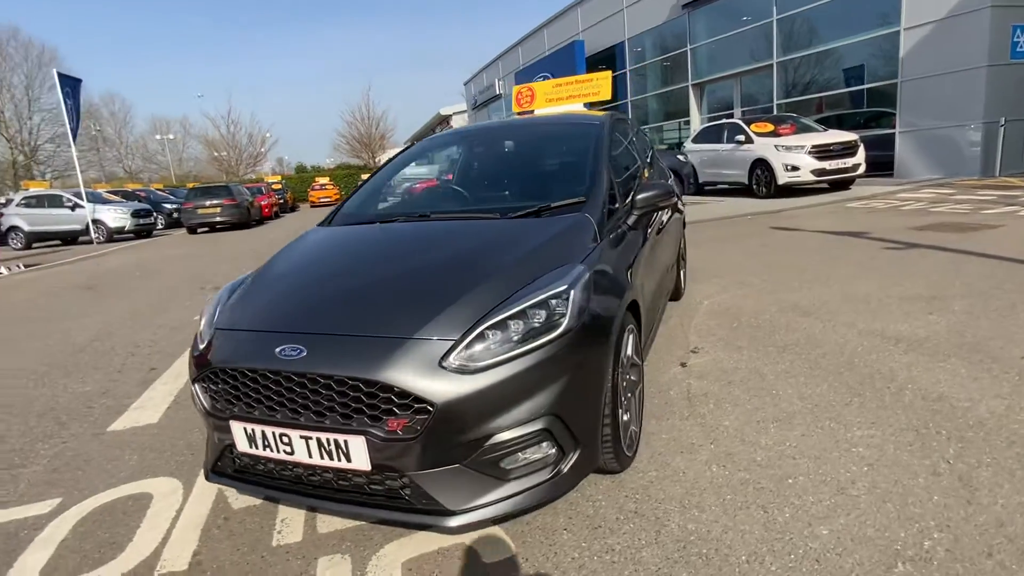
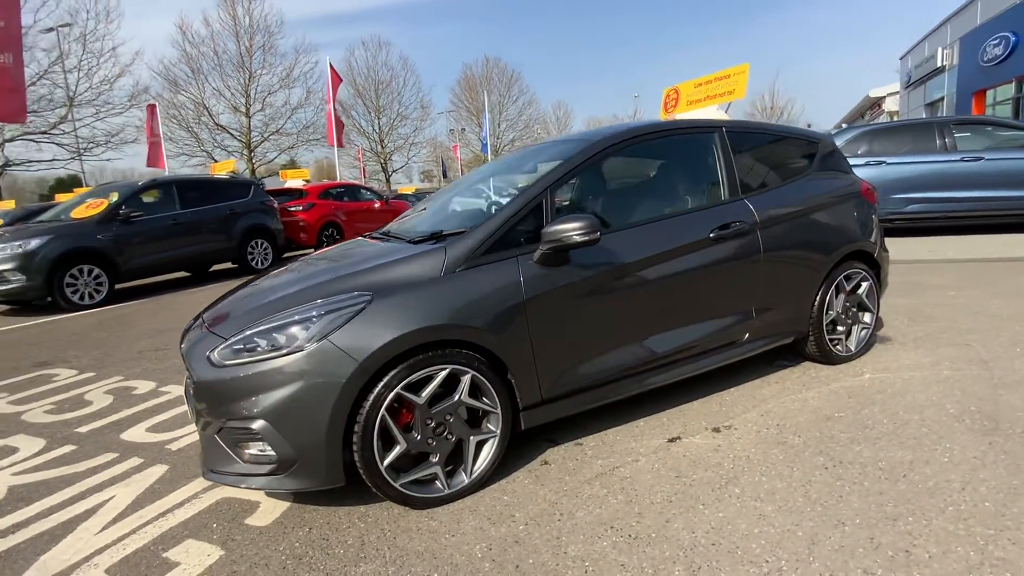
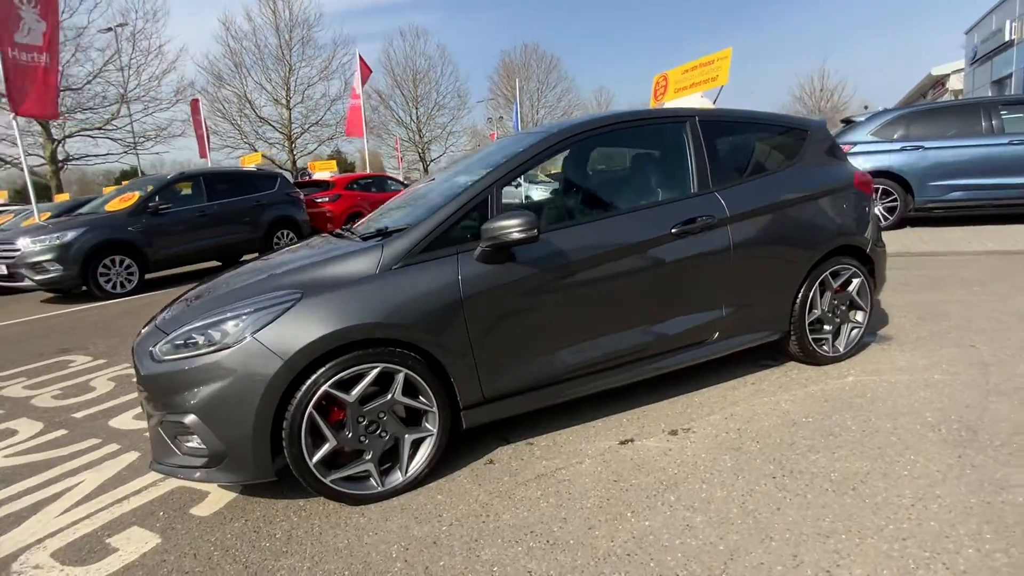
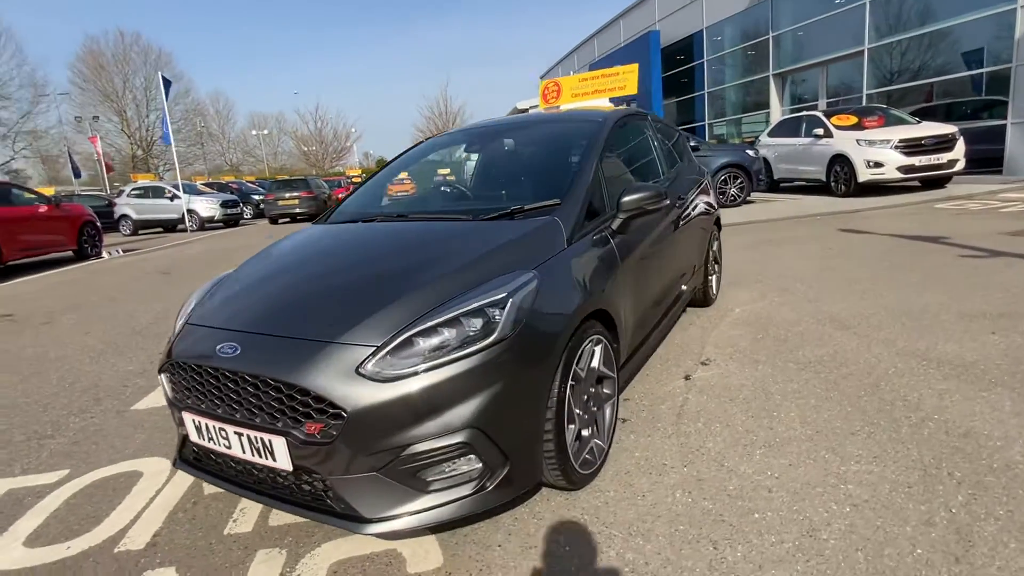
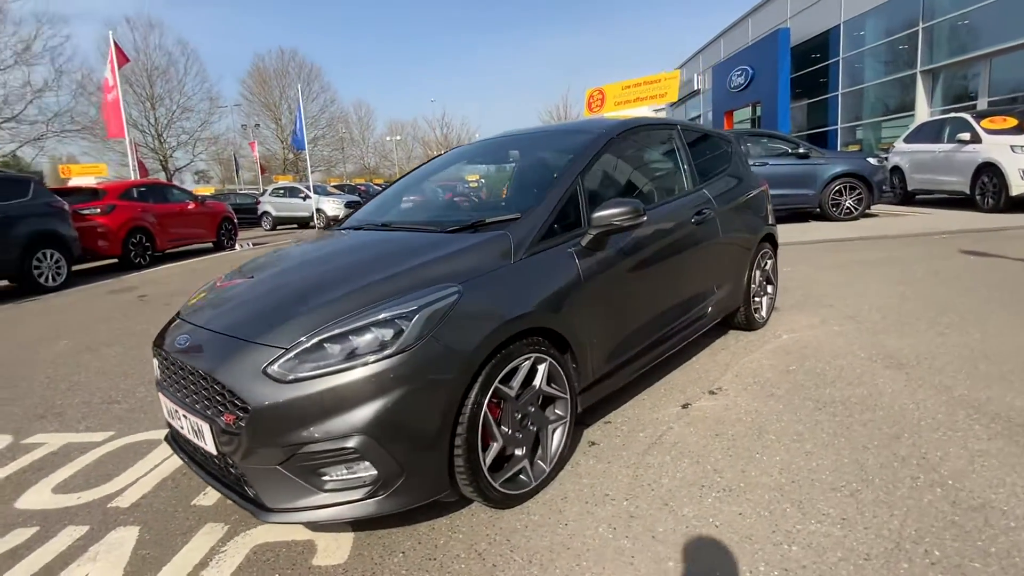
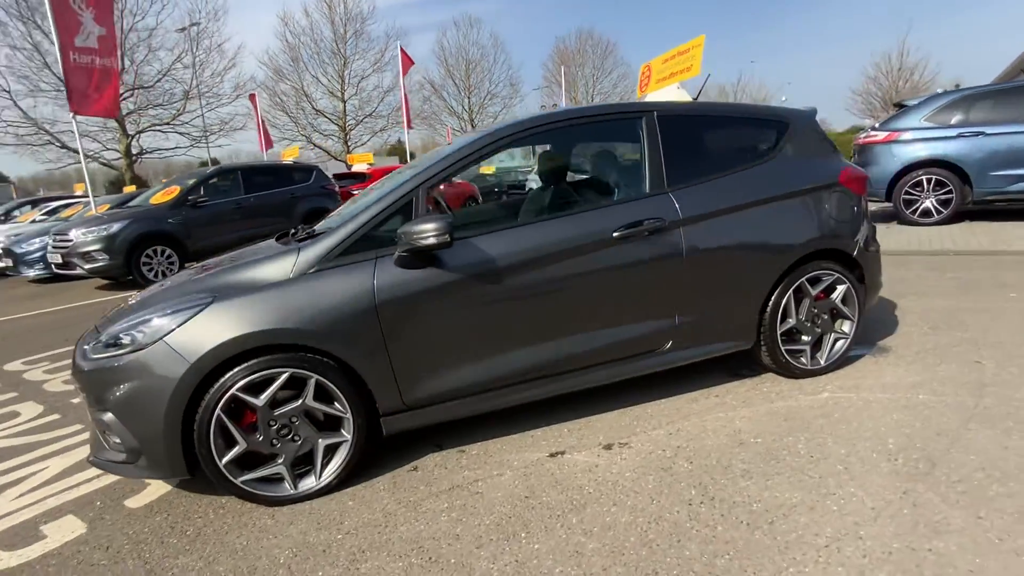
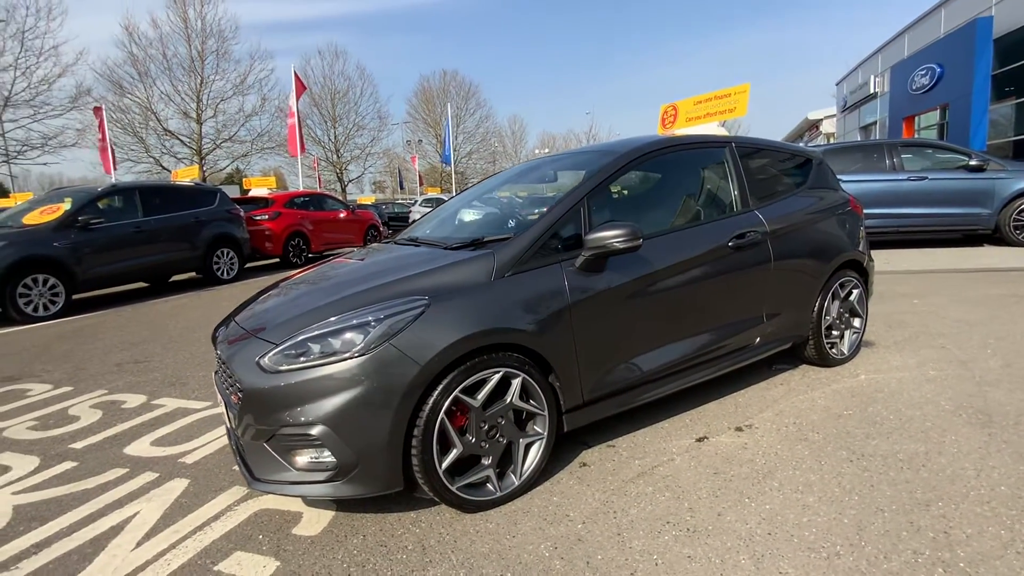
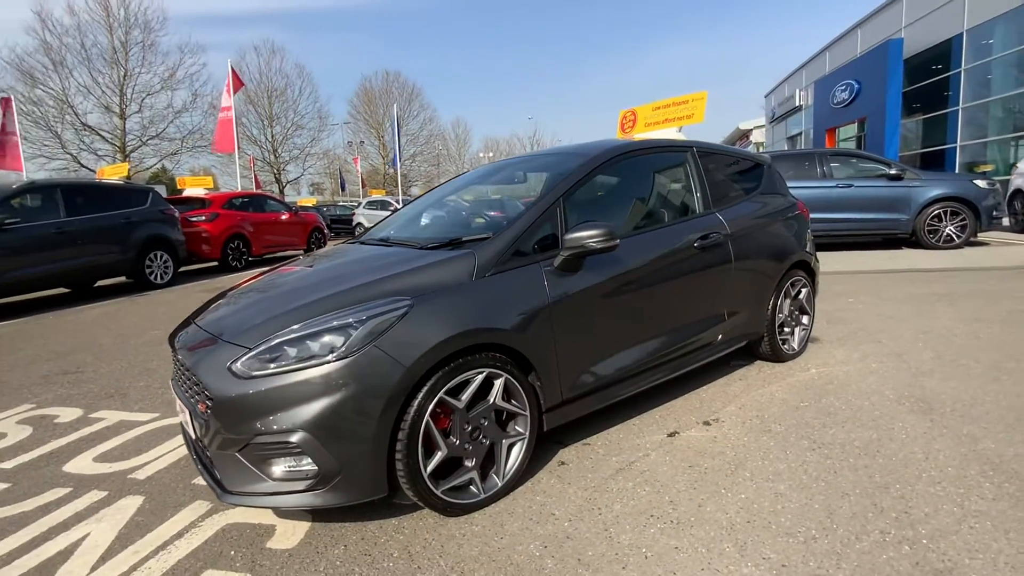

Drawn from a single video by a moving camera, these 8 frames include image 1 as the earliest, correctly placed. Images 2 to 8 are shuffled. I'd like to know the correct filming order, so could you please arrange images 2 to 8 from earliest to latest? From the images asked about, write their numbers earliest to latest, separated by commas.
4, 5, 8, 7, 2, 3, 6
